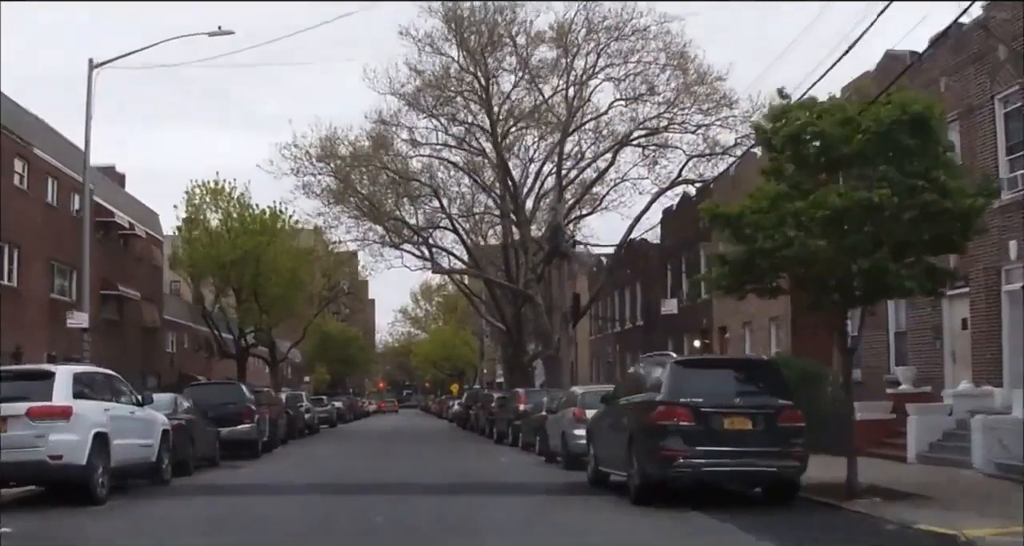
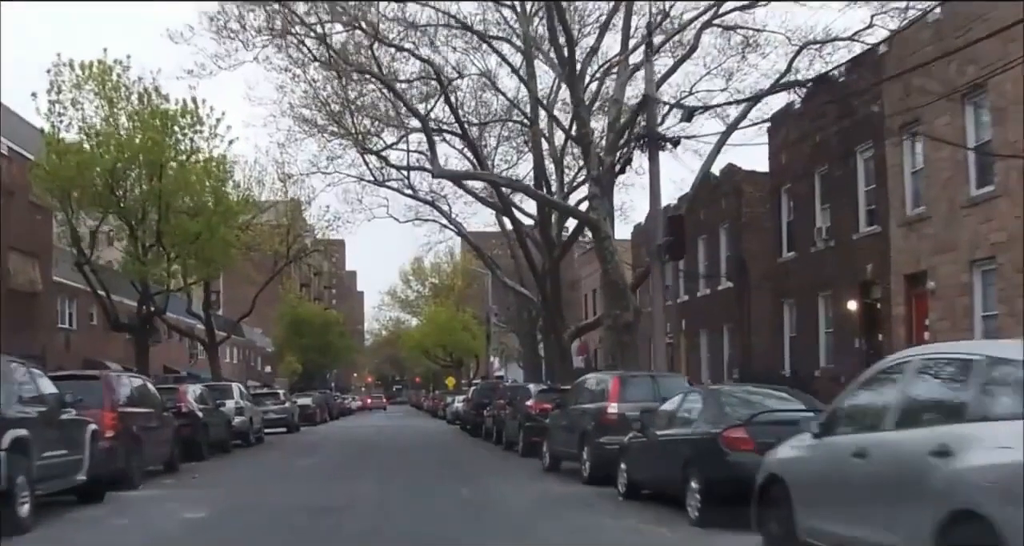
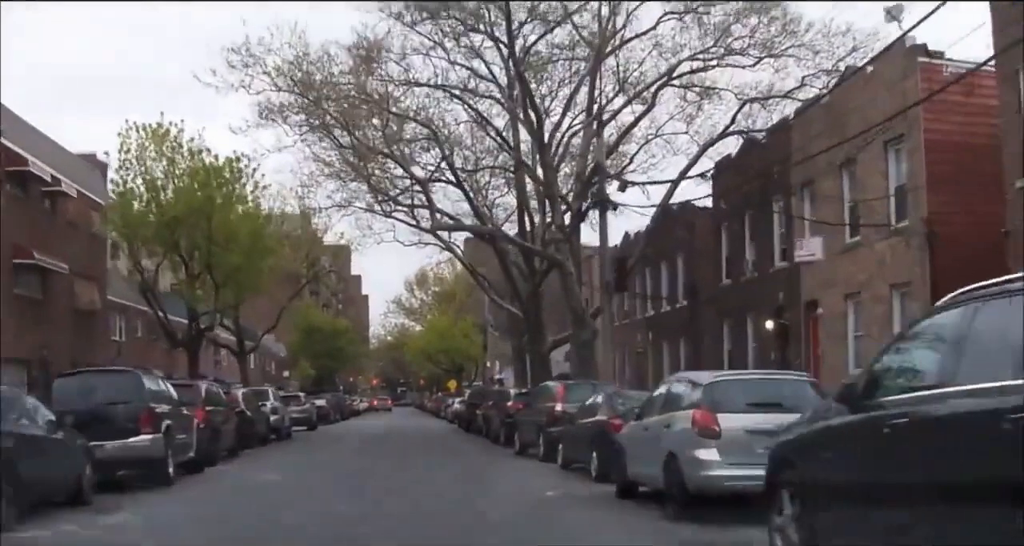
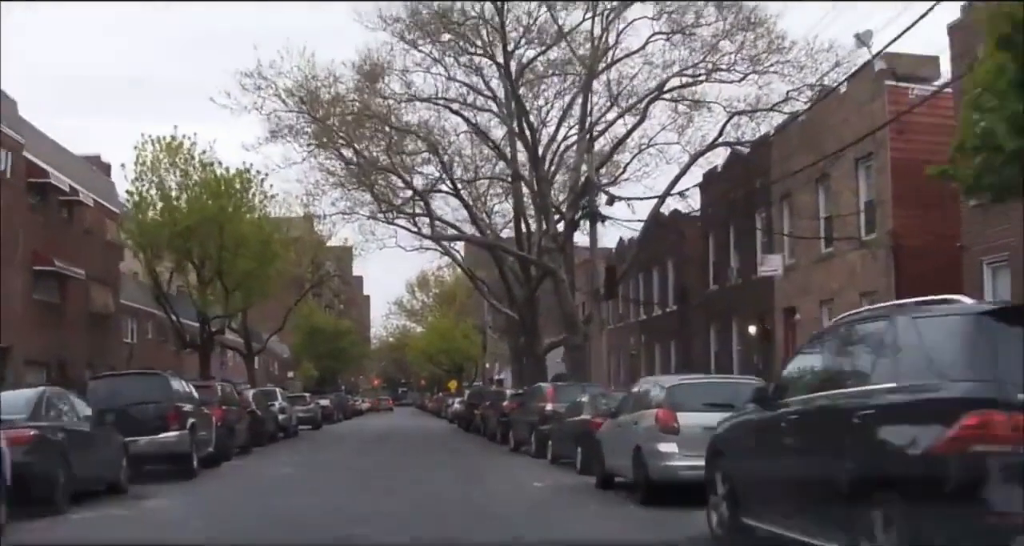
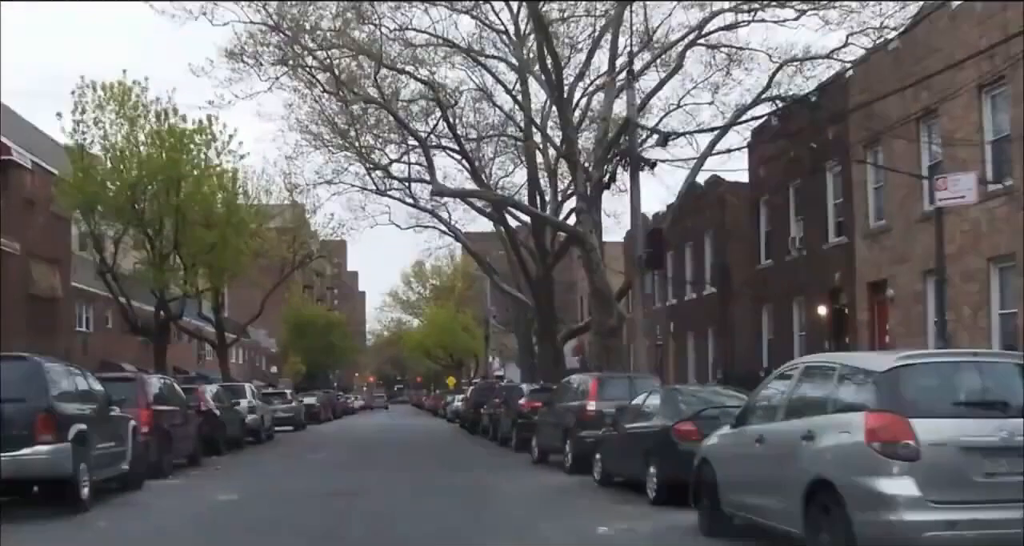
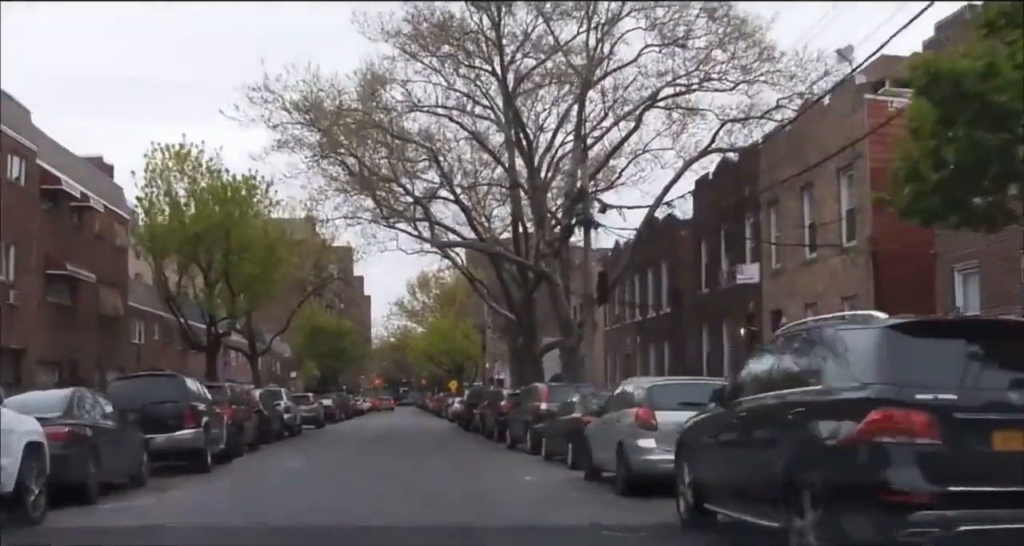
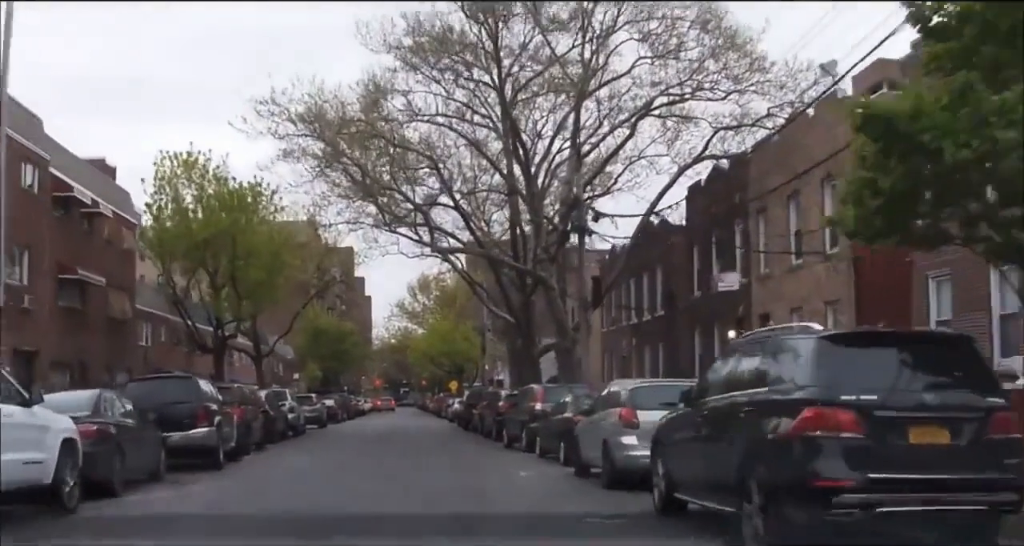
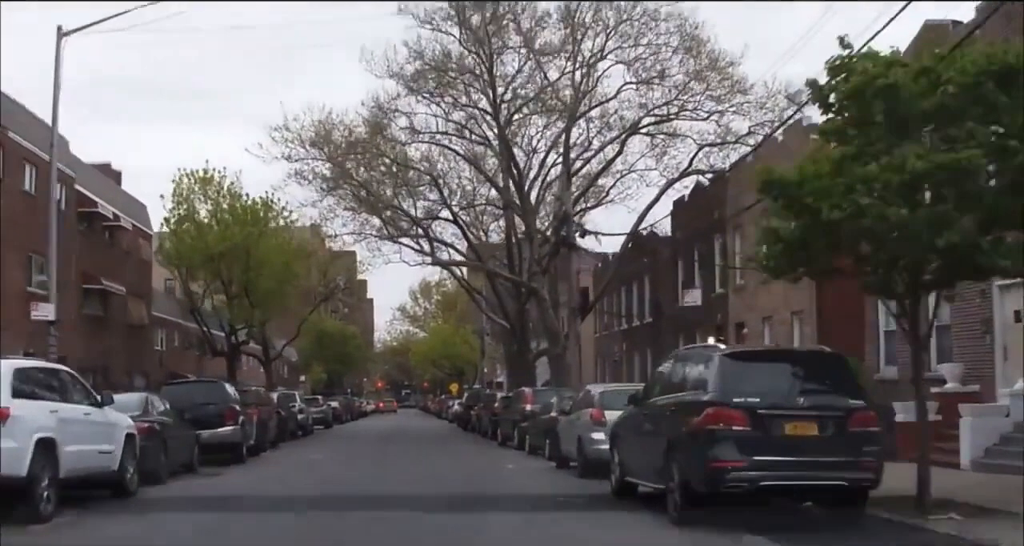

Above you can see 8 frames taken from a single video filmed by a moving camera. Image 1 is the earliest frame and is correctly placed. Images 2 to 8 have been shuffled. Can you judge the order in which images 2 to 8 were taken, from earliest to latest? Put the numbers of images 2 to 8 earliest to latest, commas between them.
8, 7, 6, 4, 3, 5, 2
